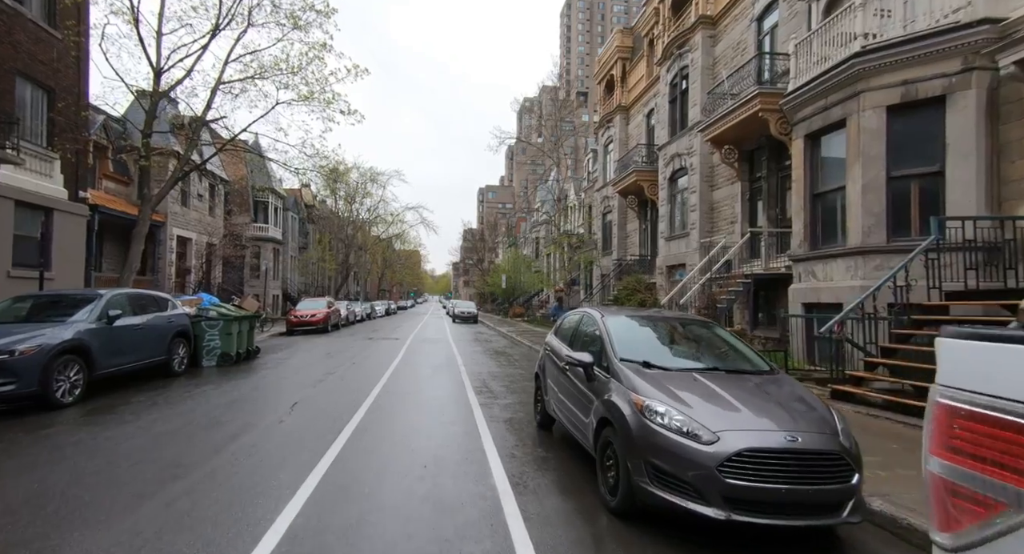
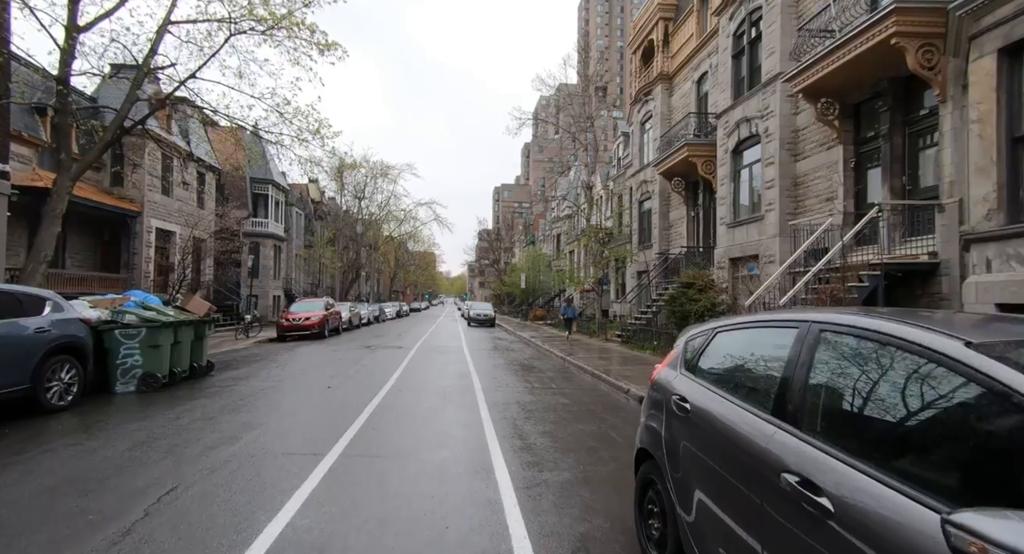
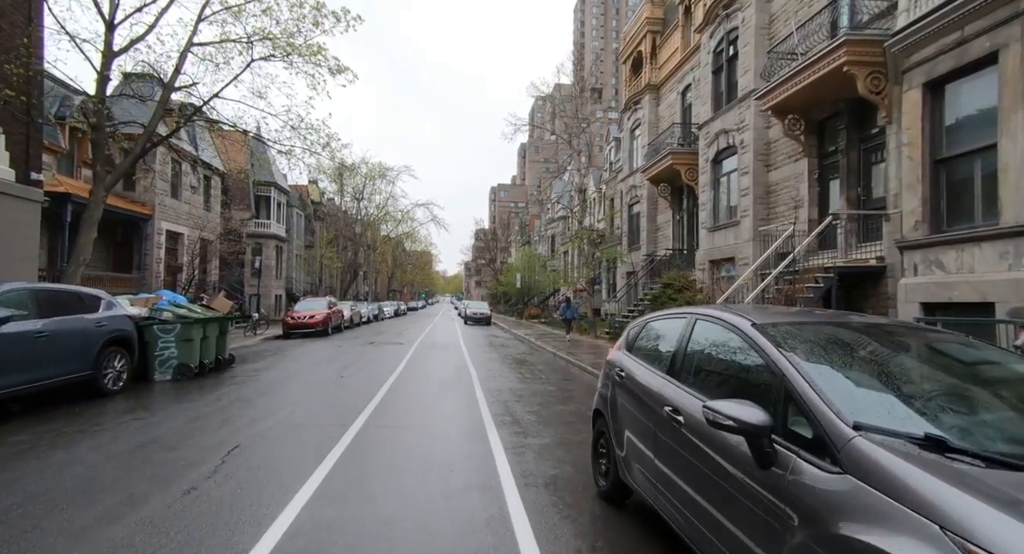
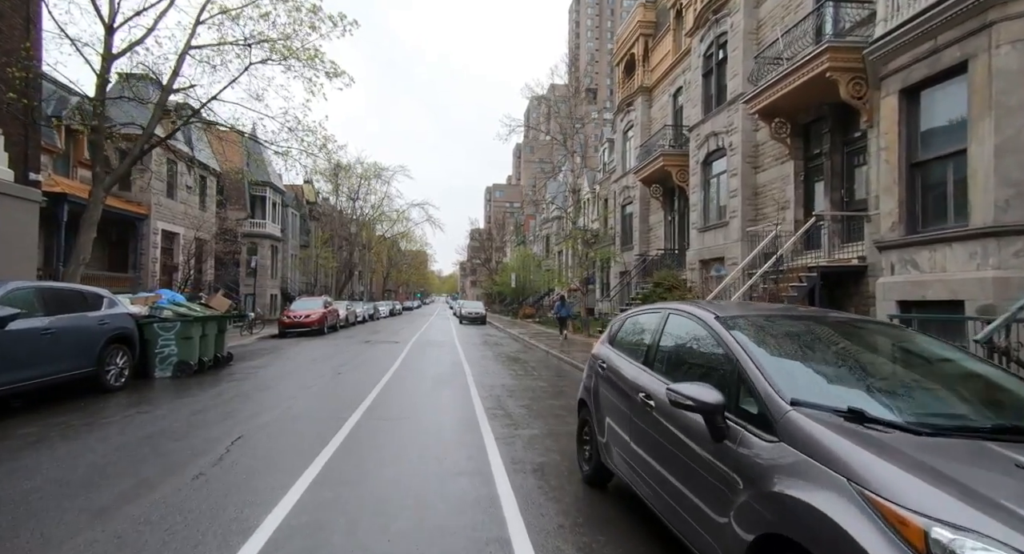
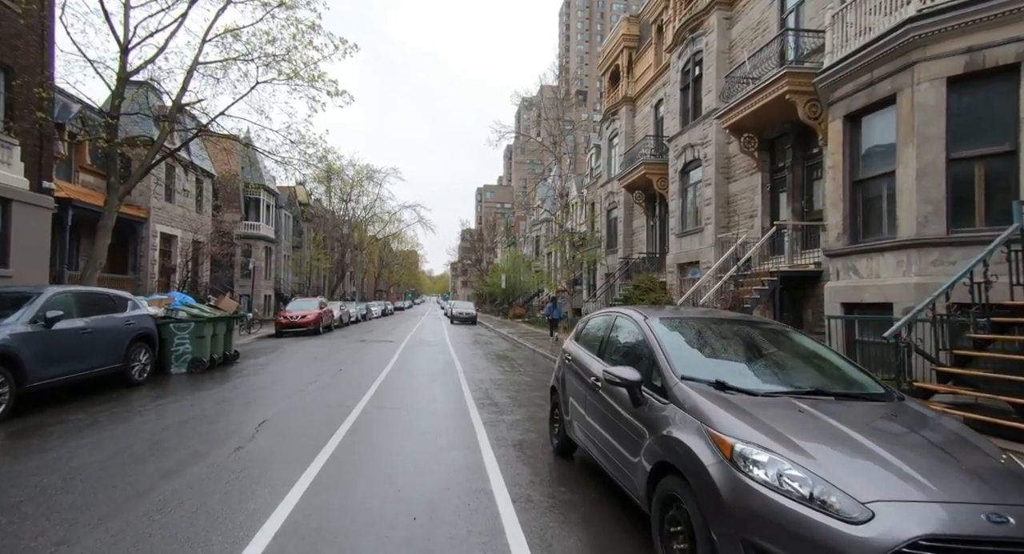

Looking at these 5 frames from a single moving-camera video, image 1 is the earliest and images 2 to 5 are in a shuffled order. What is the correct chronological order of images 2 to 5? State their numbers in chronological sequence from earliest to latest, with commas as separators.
5, 4, 3, 2
